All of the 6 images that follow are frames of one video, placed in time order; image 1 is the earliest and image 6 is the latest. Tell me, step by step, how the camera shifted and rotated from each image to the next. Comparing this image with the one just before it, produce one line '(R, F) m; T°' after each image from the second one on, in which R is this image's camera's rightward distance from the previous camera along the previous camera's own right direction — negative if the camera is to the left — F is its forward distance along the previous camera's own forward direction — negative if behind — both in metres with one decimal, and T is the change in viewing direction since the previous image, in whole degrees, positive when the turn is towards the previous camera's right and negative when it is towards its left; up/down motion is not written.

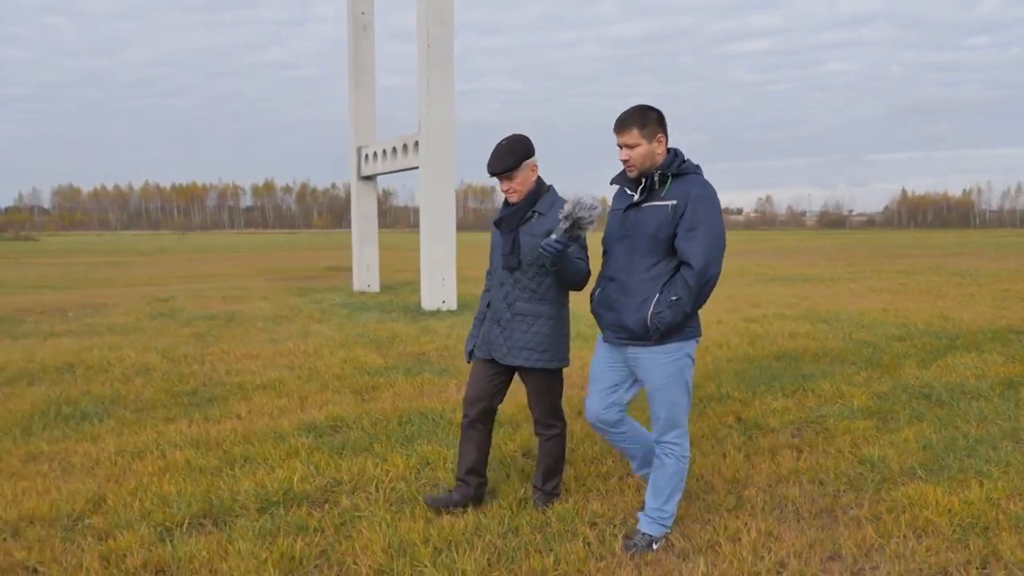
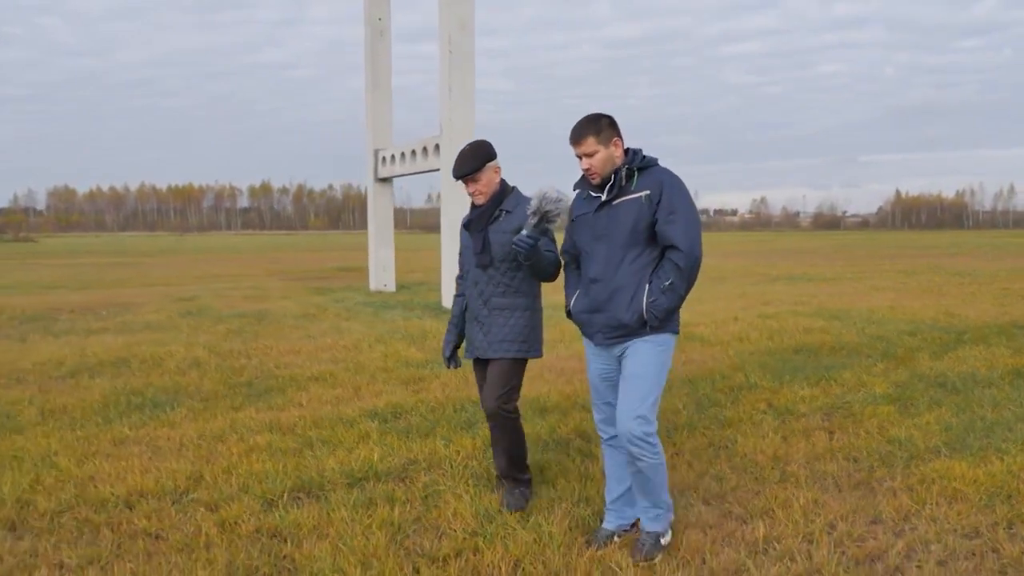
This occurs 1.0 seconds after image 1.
(-0.5, -0.4) m; 0°
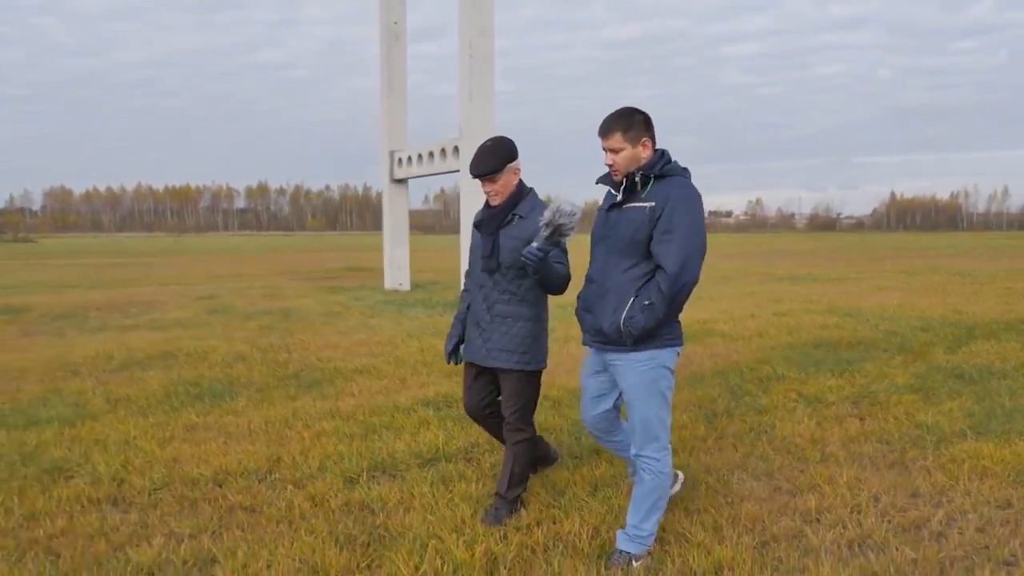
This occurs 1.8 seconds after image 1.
(-0.5, -0.3) m; 0°
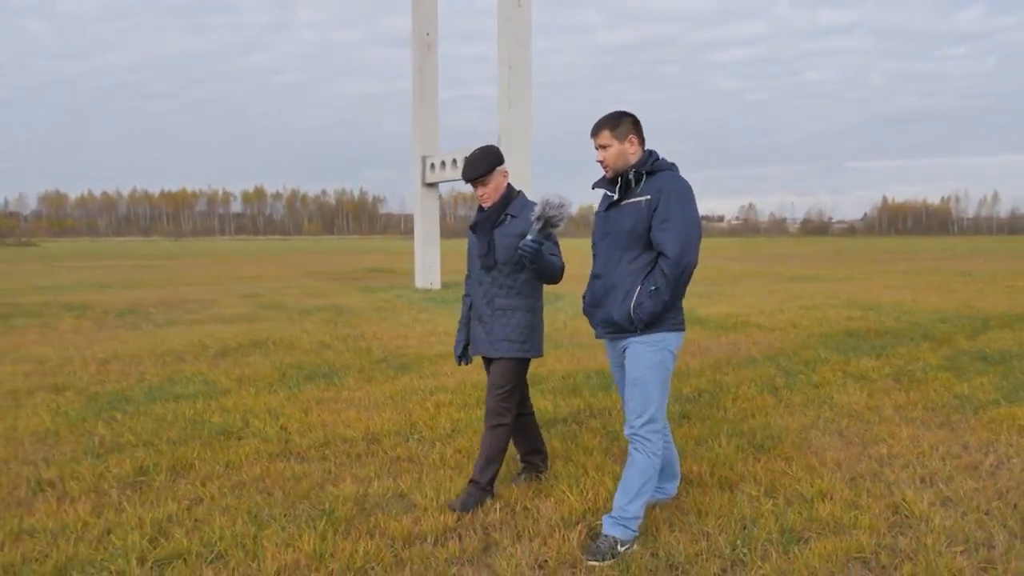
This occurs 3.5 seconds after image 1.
(-1.0, -0.8) m; +1°
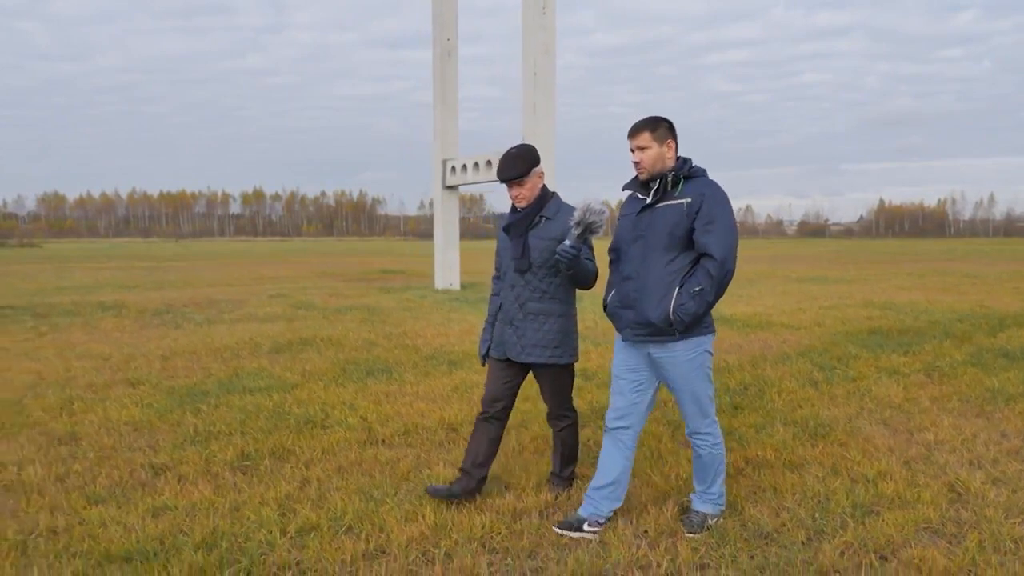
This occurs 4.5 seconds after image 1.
(-0.7, -0.4) m; 0°
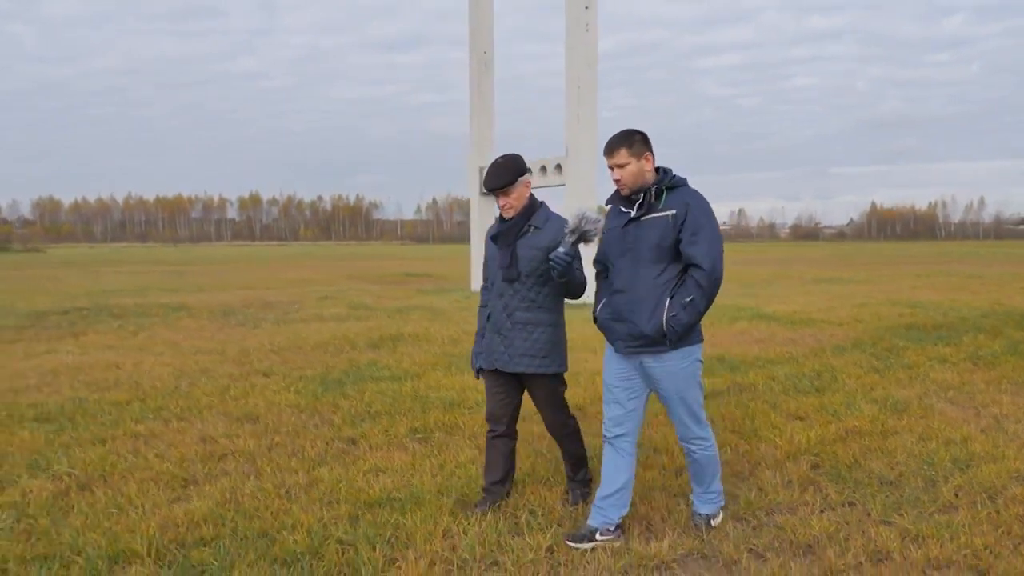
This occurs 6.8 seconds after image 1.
(-1.4, -0.8) m; +1°
